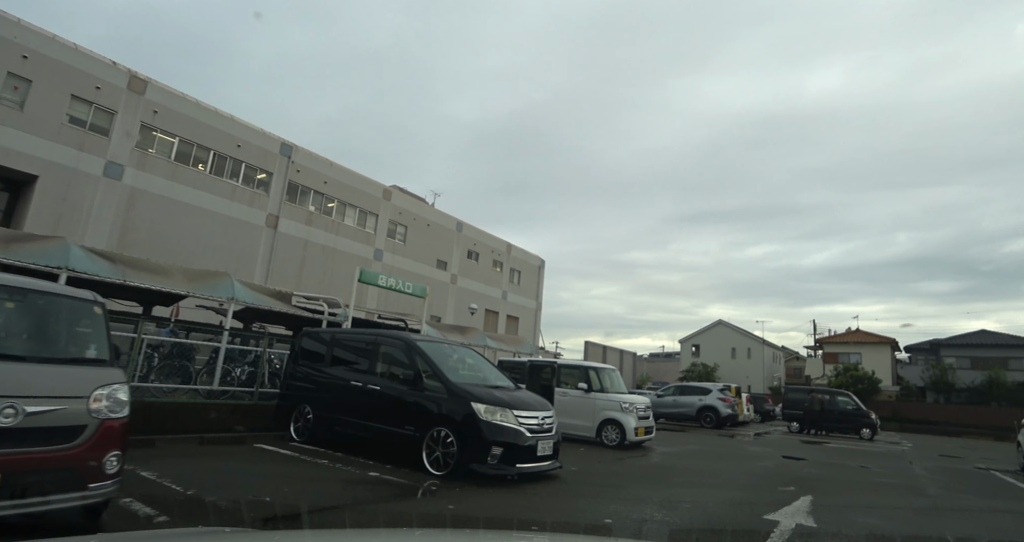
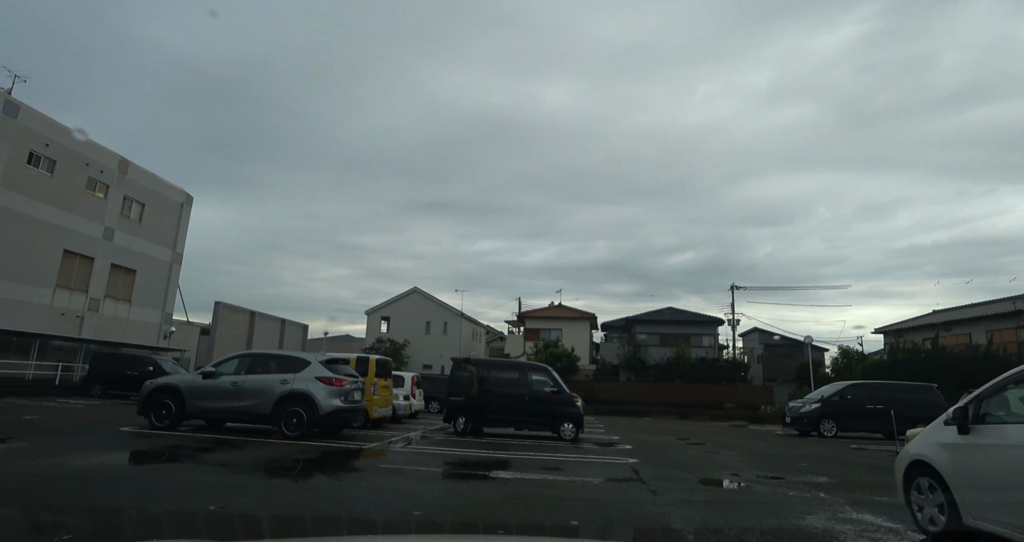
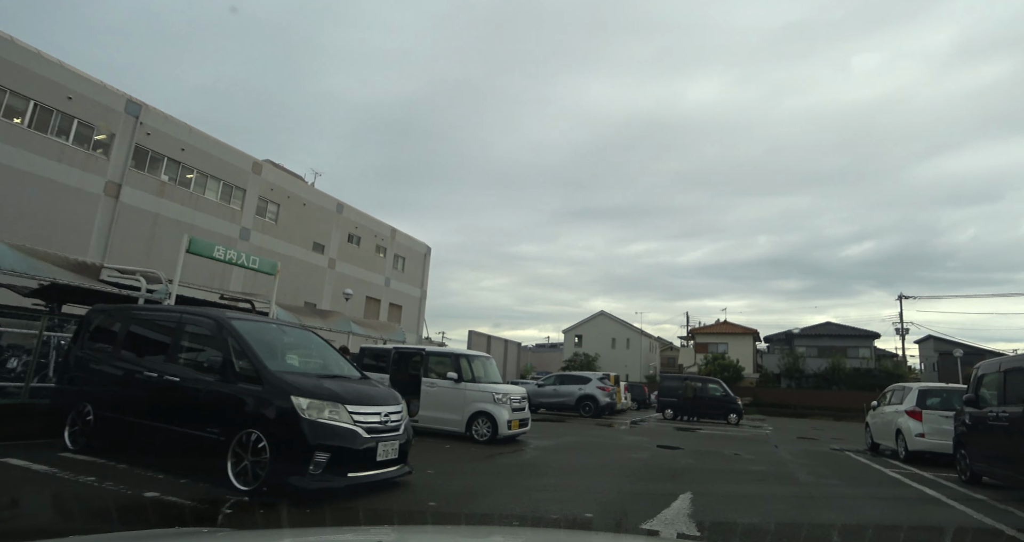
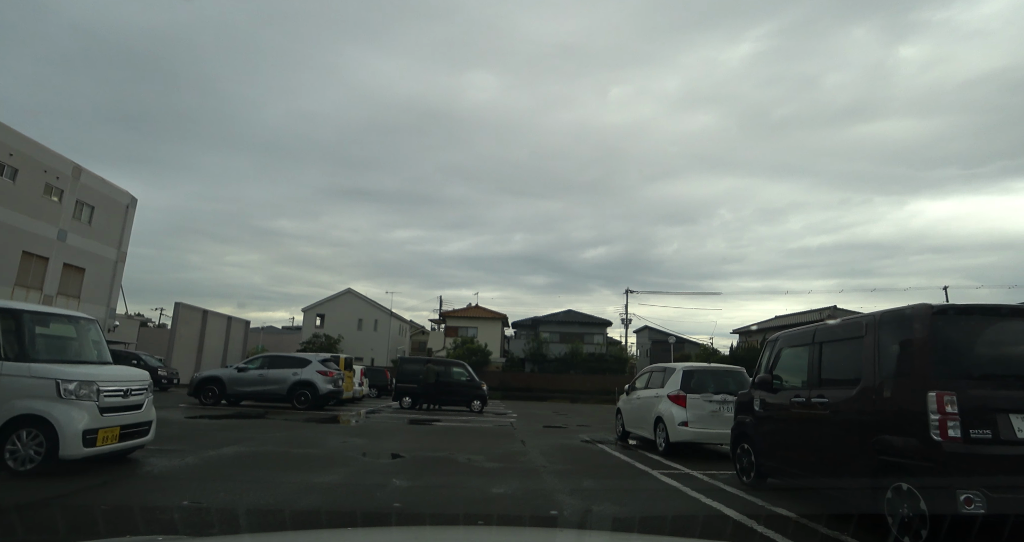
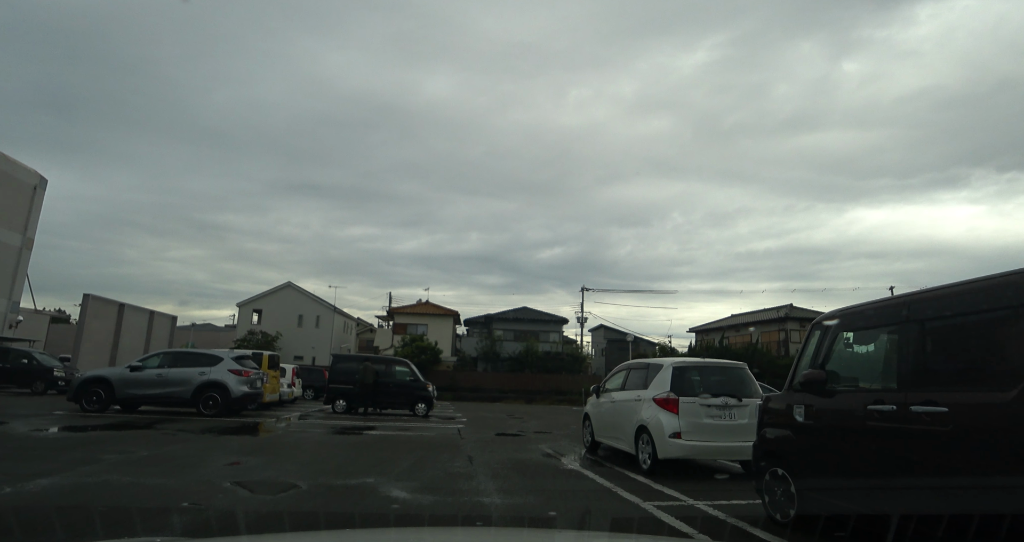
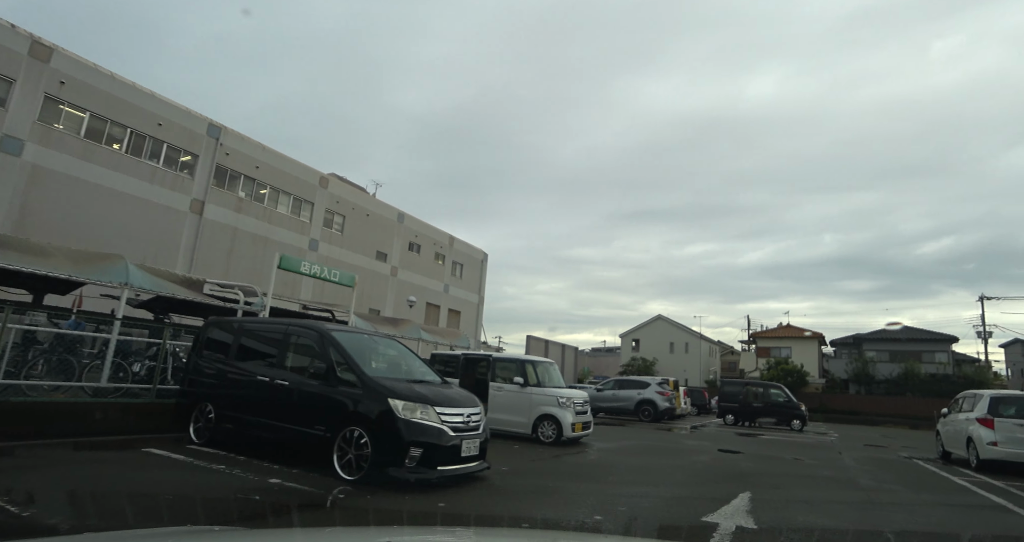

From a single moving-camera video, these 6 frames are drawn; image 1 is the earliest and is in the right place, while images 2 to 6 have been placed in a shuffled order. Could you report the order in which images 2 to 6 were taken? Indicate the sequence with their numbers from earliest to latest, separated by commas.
6, 3, 4, 5, 2
